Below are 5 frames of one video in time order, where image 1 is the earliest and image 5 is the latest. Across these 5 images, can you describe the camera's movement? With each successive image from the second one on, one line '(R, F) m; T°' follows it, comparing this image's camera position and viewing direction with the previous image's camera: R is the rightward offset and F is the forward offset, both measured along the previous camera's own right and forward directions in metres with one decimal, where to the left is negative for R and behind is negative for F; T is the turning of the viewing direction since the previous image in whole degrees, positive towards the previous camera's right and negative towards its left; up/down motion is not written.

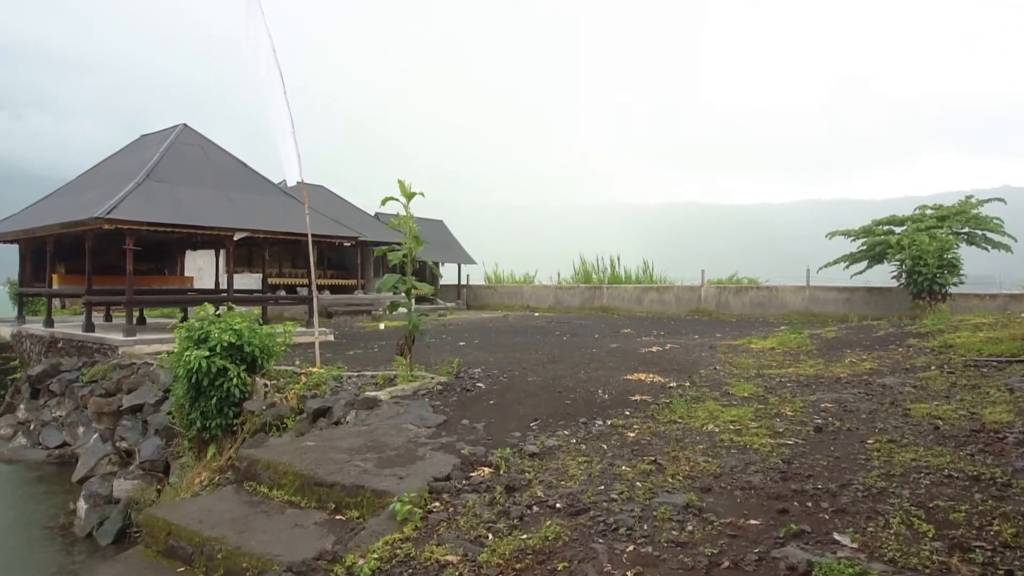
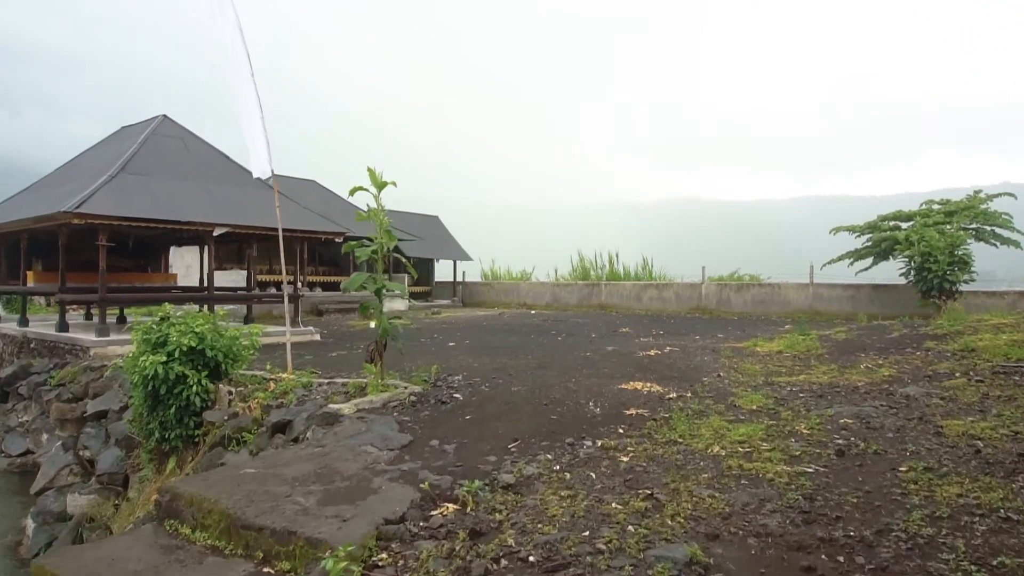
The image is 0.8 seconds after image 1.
(+0.1, +0.5) m; 0°
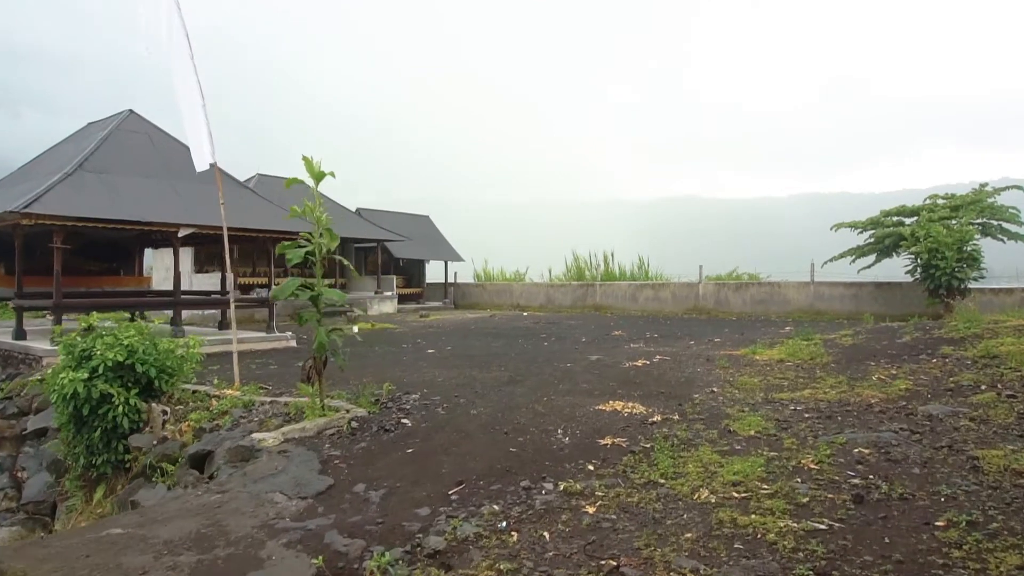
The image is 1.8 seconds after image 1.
(+0.2, +0.7) m; 0°
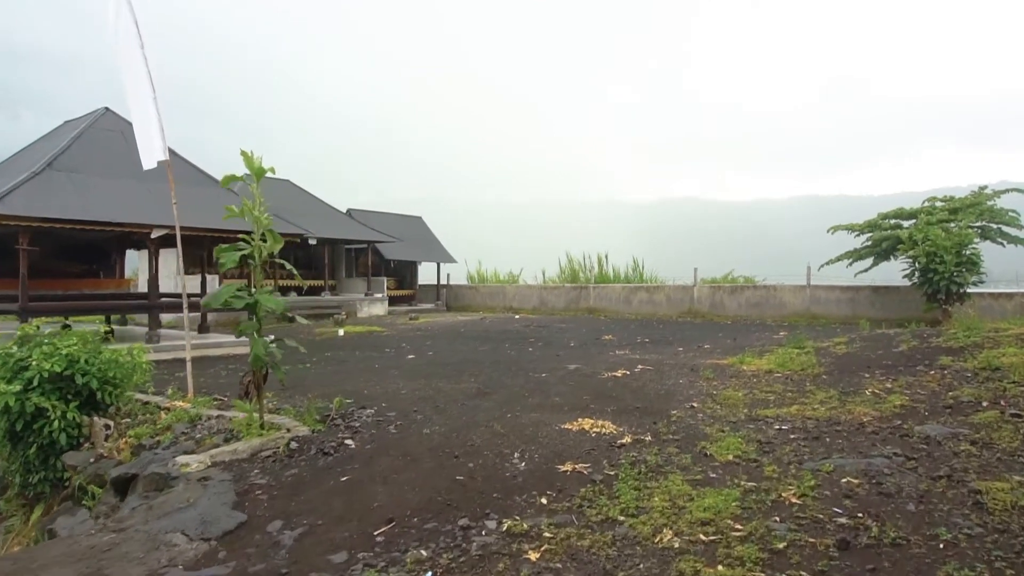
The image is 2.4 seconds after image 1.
(+0.2, +0.4) m; 0°
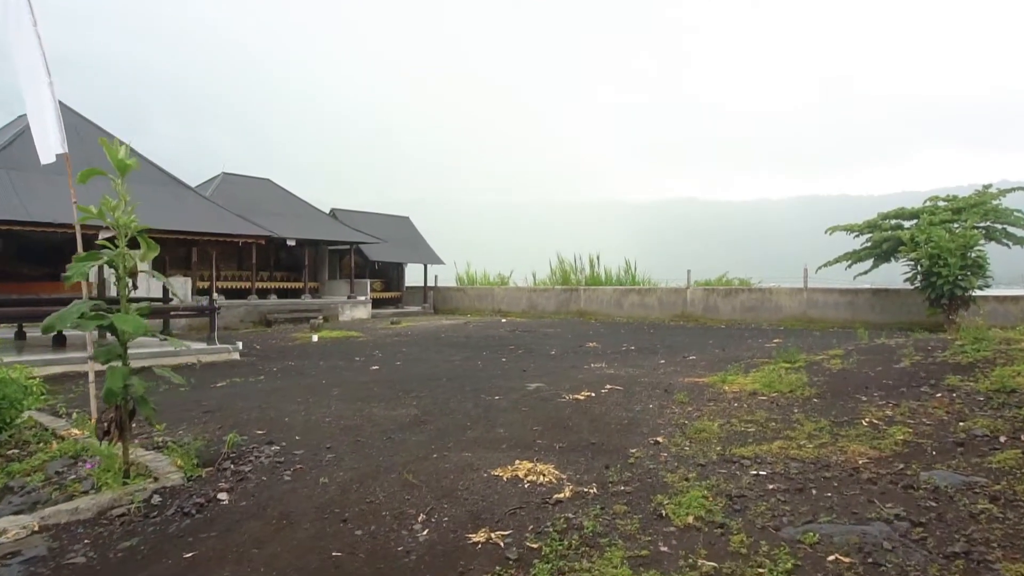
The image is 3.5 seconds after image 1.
(+0.3, +0.7) m; 0°
